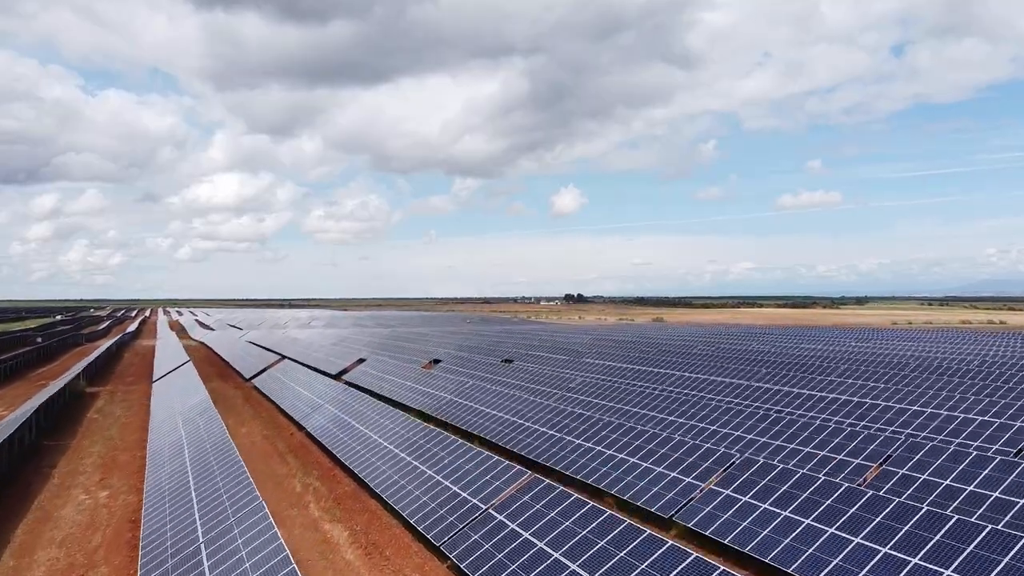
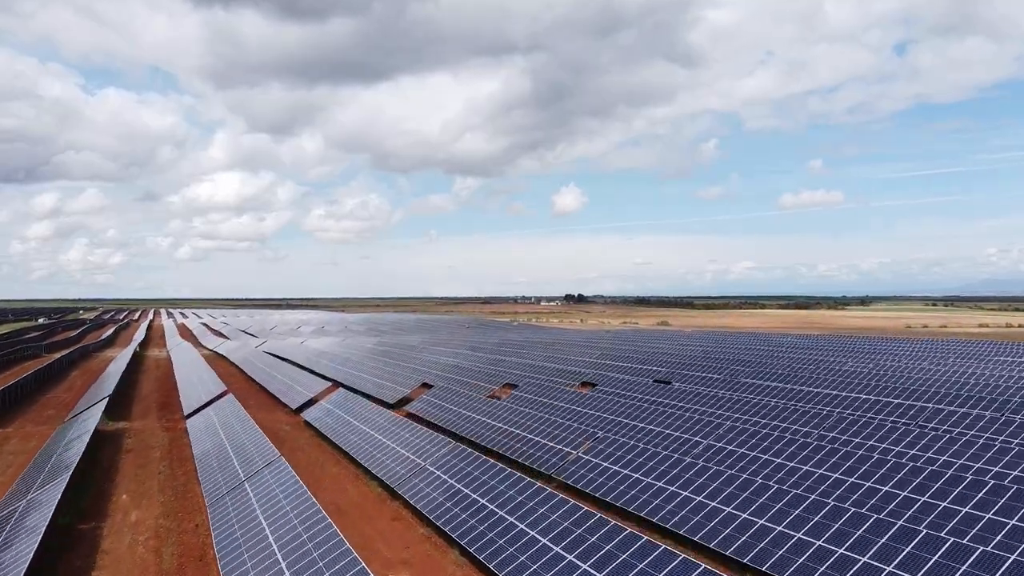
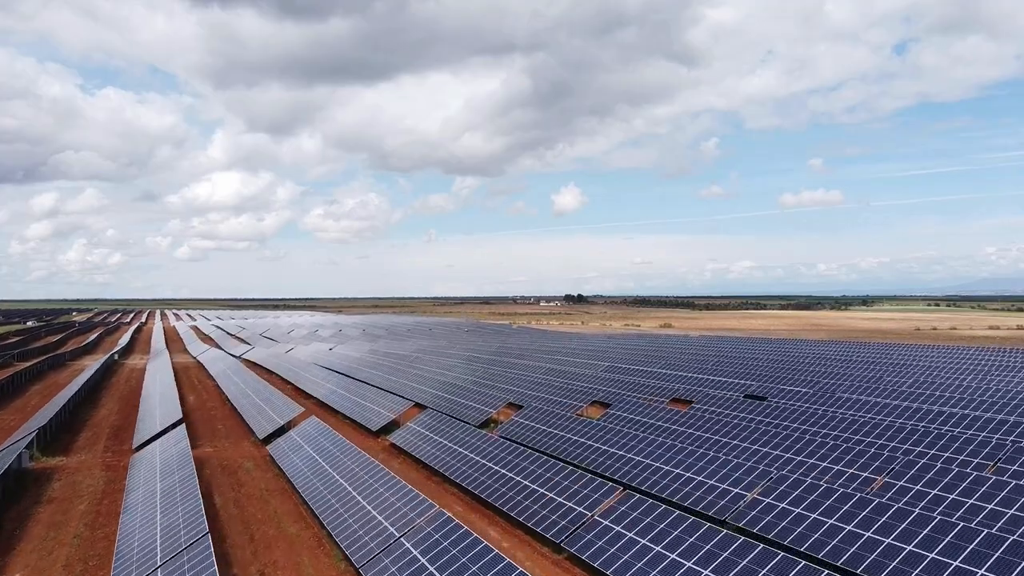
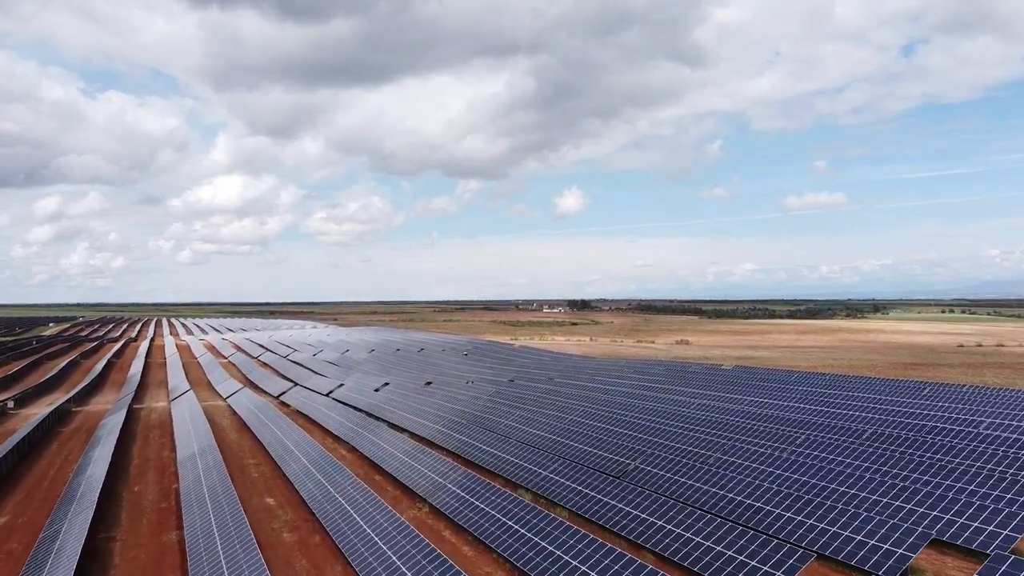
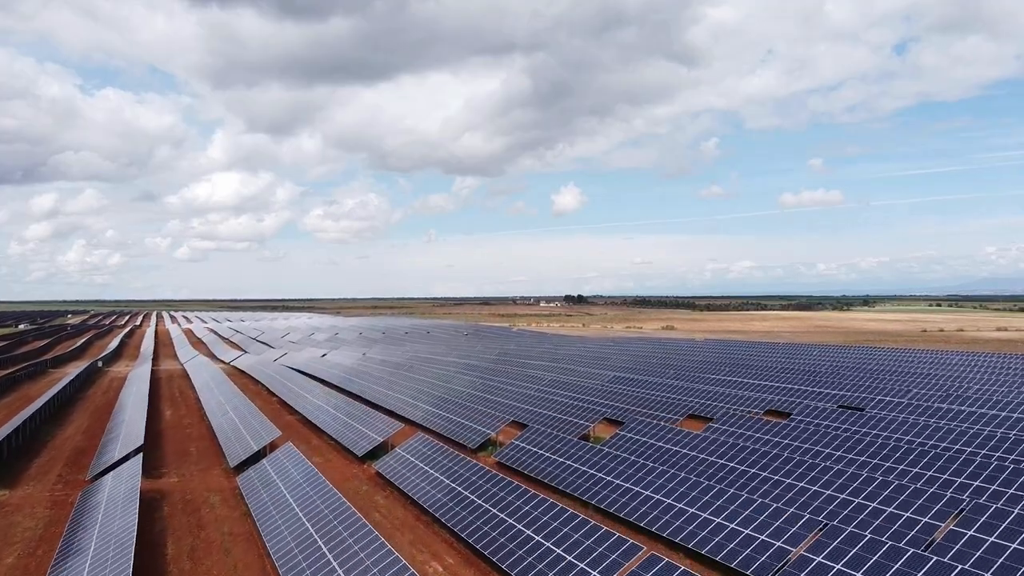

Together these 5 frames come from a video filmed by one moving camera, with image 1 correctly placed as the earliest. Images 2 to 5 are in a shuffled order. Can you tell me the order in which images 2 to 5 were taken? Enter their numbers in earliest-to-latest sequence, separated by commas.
2, 3, 5, 4
